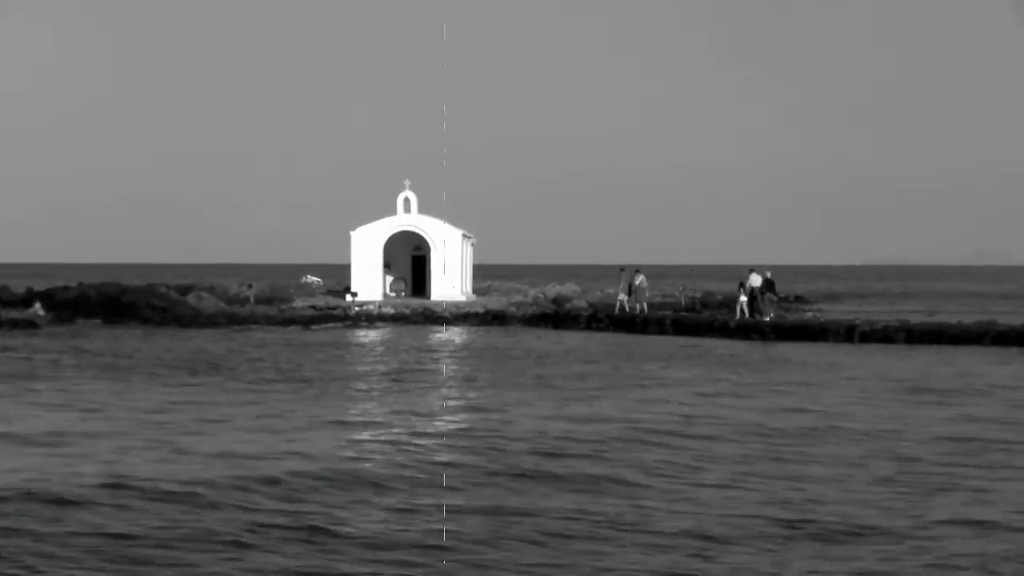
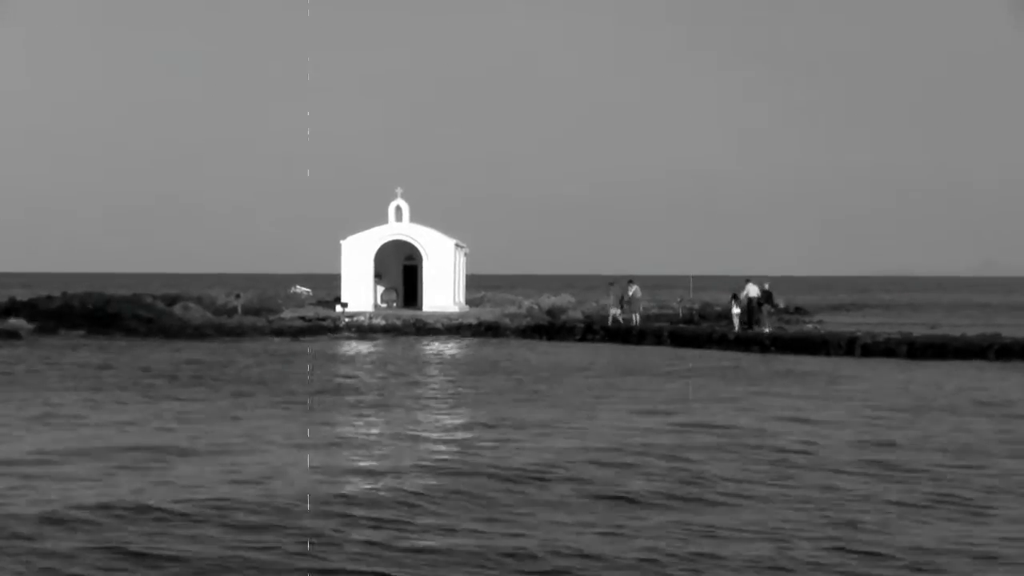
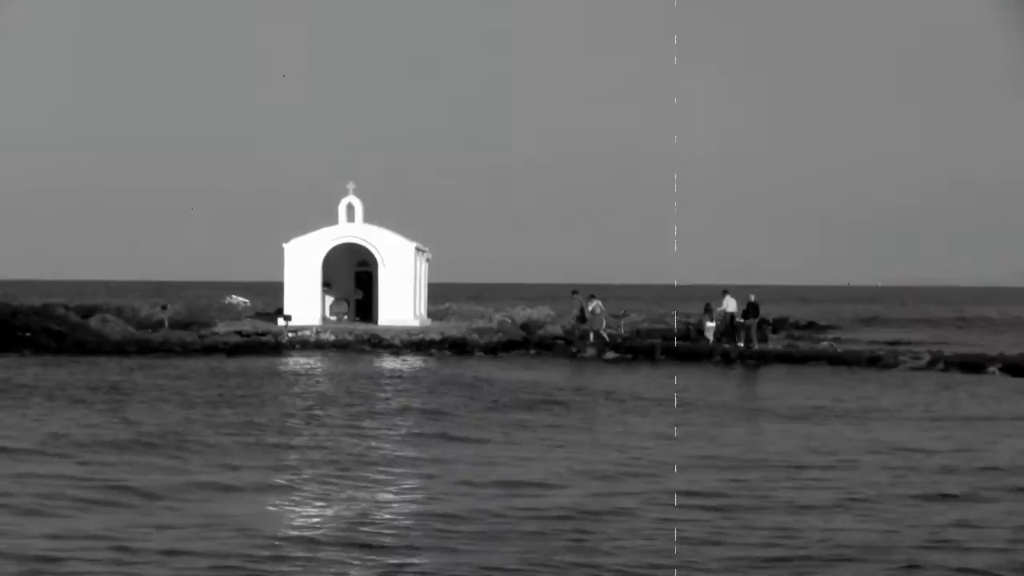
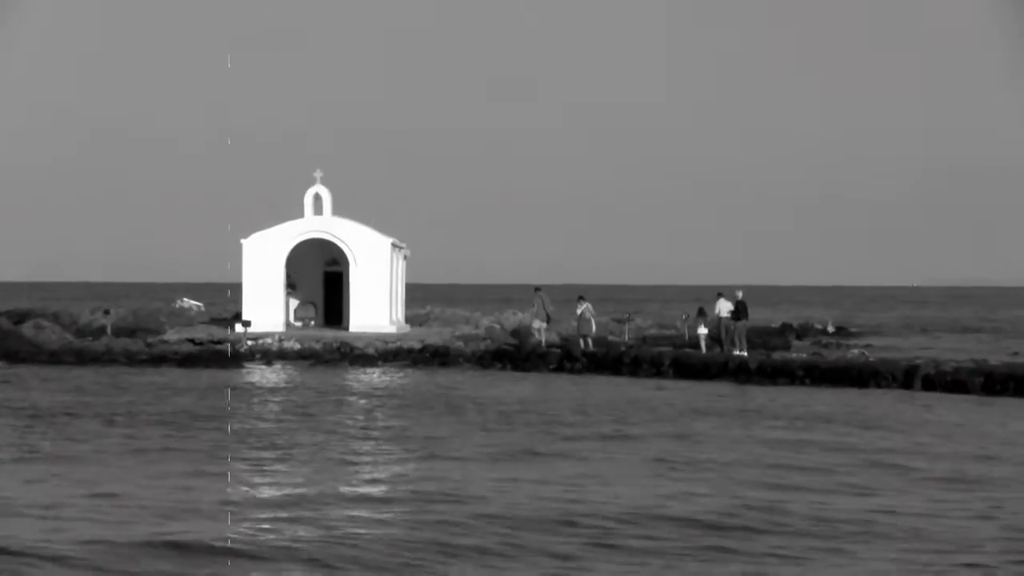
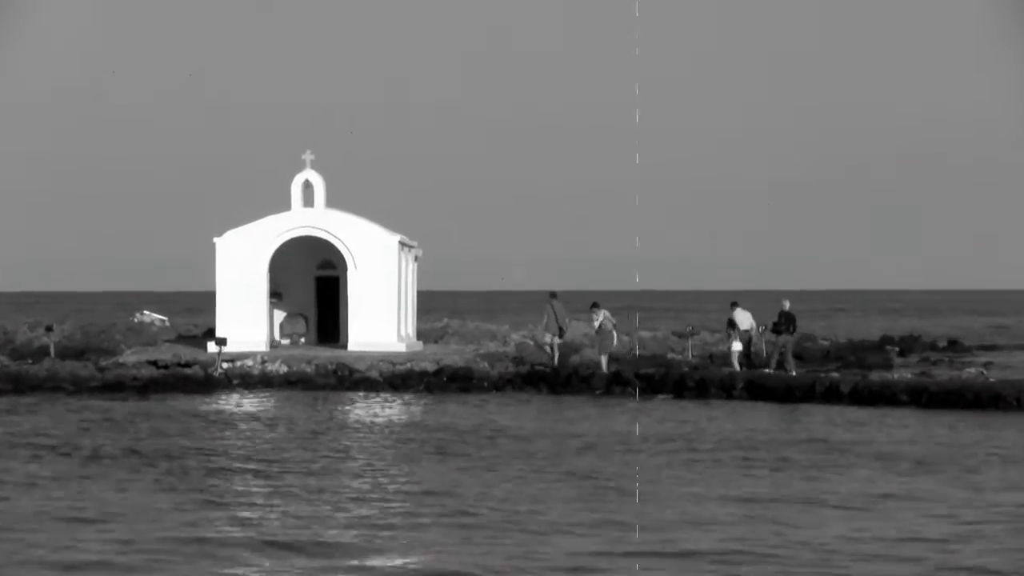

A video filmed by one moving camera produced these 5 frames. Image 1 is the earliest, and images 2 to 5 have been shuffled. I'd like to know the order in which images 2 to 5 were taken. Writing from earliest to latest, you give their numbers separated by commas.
2, 3, 4, 5
